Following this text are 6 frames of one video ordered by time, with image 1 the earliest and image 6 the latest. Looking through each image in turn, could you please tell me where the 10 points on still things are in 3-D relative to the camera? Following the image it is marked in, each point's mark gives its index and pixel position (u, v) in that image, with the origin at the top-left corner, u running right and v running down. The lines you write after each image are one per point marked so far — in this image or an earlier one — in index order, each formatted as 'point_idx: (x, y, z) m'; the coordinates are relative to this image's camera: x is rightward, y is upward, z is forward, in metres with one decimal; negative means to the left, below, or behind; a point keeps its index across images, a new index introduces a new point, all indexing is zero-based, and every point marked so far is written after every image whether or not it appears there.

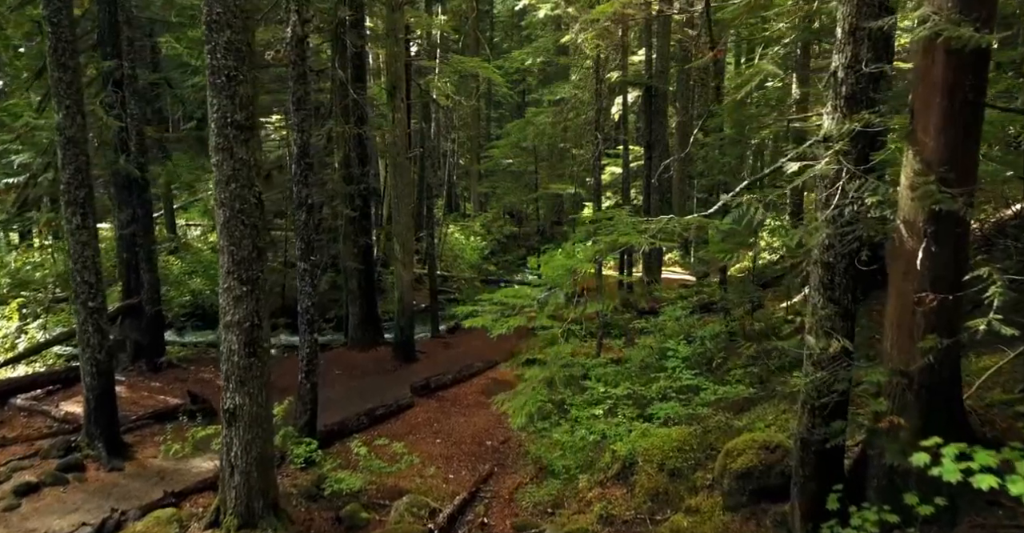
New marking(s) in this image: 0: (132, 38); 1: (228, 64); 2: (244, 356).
0: (-6.3, +3.7, +15.0) m
1: (-2.7, +1.9, +8.7) m
2: (-2.7, -0.9, +9.2) m
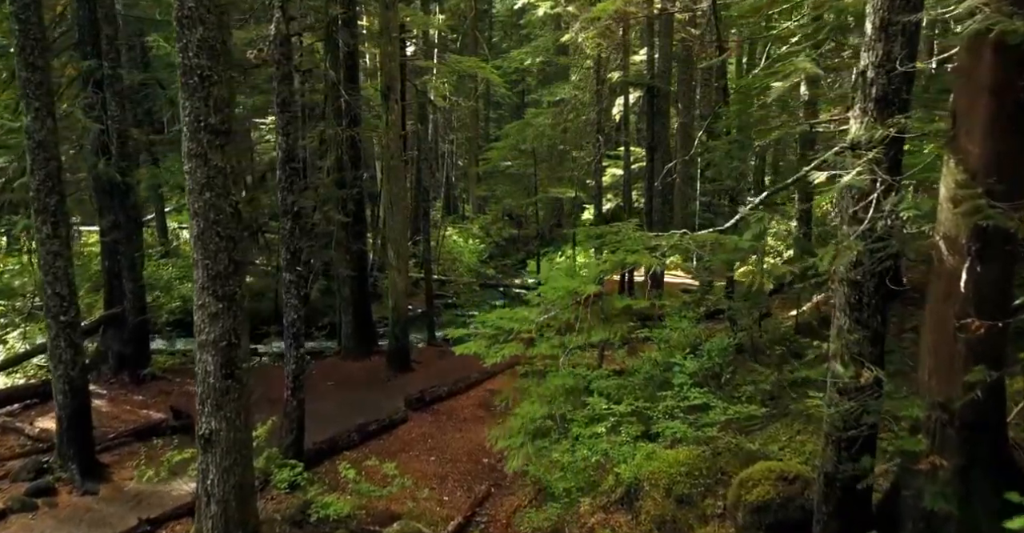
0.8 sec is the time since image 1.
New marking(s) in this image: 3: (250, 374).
0: (-6.3, +3.6, +14.4) m
1: (-2.8, +1.8, +8.1) m
2: (-2.7, -1.0, +8.5) m
3: (-2.5, -1.0, +8.8) m
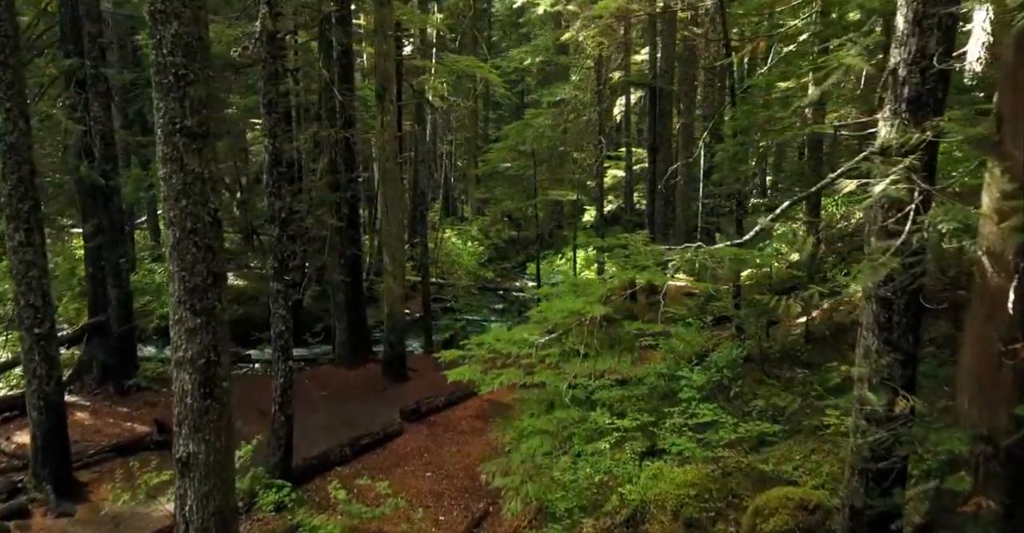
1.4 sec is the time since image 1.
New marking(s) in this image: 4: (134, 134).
0: (-6.3, +3.5, +13.8) m
1: (-2.8, +1.7, +7.5) m
2: (-2.7, -1.1, +8.0) m
3: (-2.5, -1.1, +8.2) m
4: (-7.5, +2.6, +18.2) m
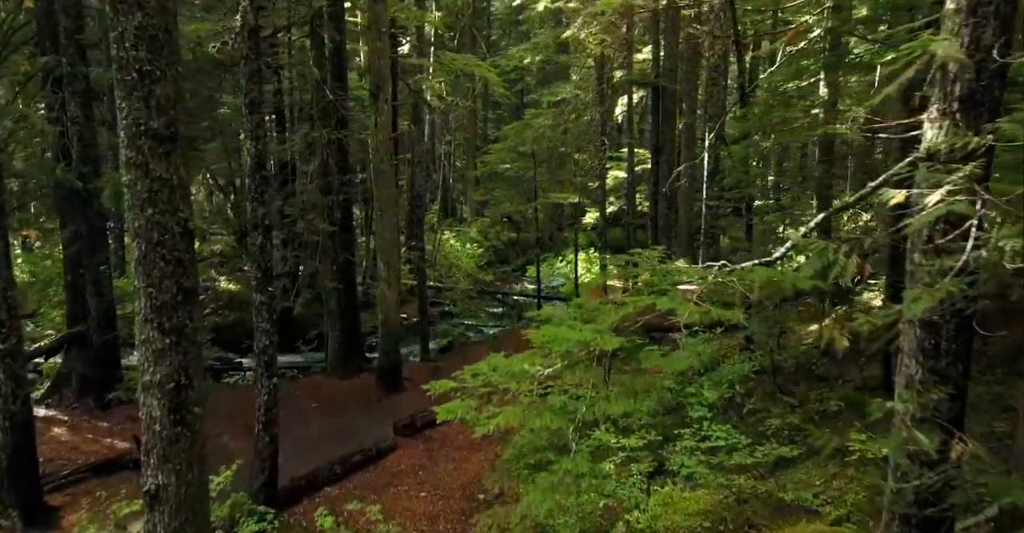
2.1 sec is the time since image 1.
0: (-6.3, +3.4, +13.1) m
1: (-2.8, +1.6, +6.8) m
2: (-2.7, -1.3, +7.3) m
3: (-2.5, -1.3, +7.5) m
4: (-7.5, +2.5, +17.5) m
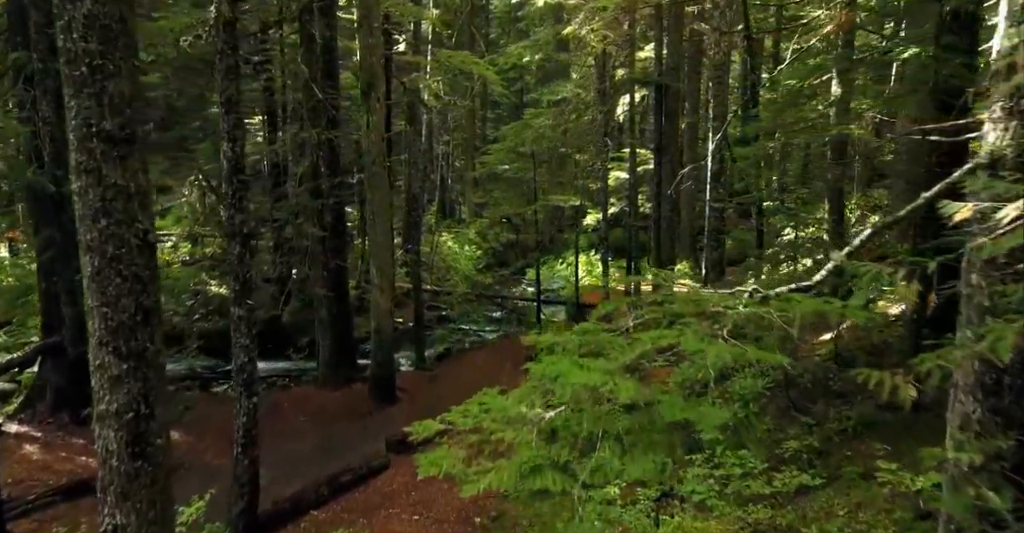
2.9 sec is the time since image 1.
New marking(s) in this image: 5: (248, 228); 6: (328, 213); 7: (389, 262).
0: (-6.3, +3.3, +12.4) m
1: (-2.8, +1.5, +6.1) m
2: (-2.8, -1.4, +6.6) m
3: (-2.6, -1.4, +6.8) m
4: (-7.6, +2.4, +16.8) m
5: (-2.8, +0.4, +9.7) m
6: (-3.3, +1.0, +16.6) m
7: (-2.2, +0.1, +16.5) m
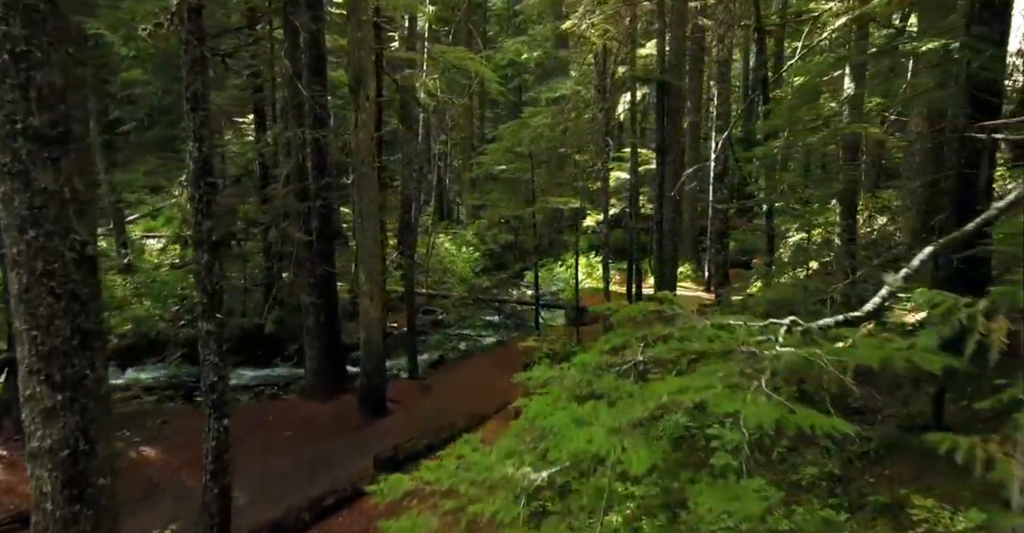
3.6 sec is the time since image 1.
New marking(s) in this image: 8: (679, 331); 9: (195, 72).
0: (-6.4, +3.2, +11.6) m
1: (-2.9, +1.4, +5.3) m
2: (-2.8, -1.5, +5.8) m
3: (-2.6, -1.5, +6.0) m
4: (-7.6, +2.3, +16.0) m
5: (-2.8, +0.3, +8.9) m
6: (-3.4, +0.9, +15.8) m
7: (-2.3, 0.0, +15.7) m
8: (+1.1, -0.3, +6.6) m
9: (-3.0, +1.8, +8.7) m
